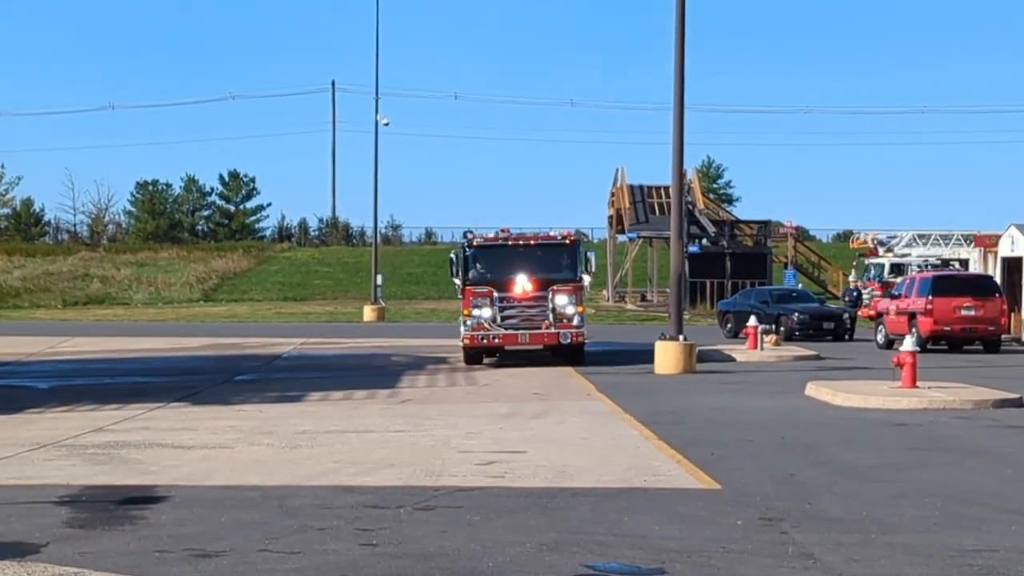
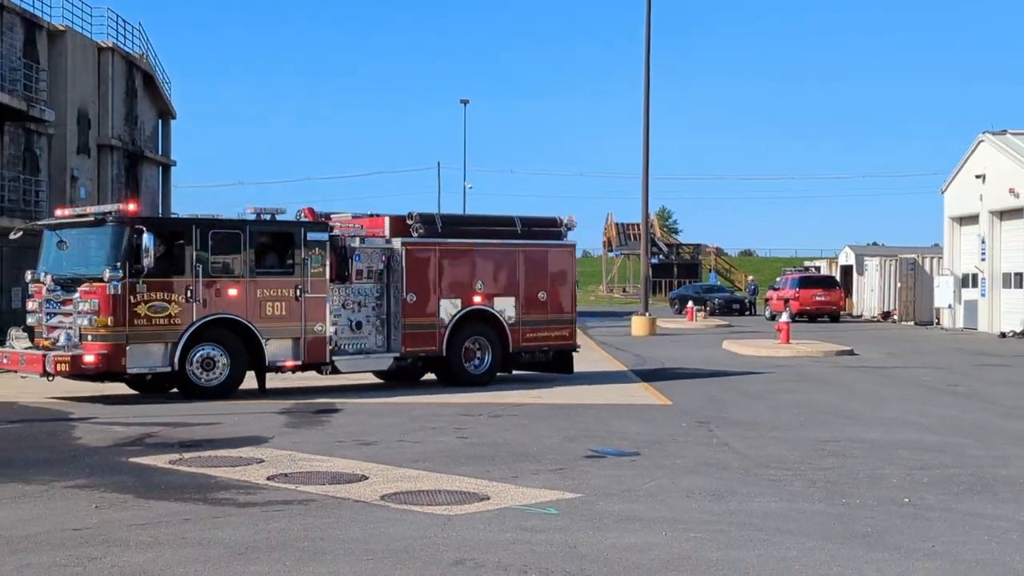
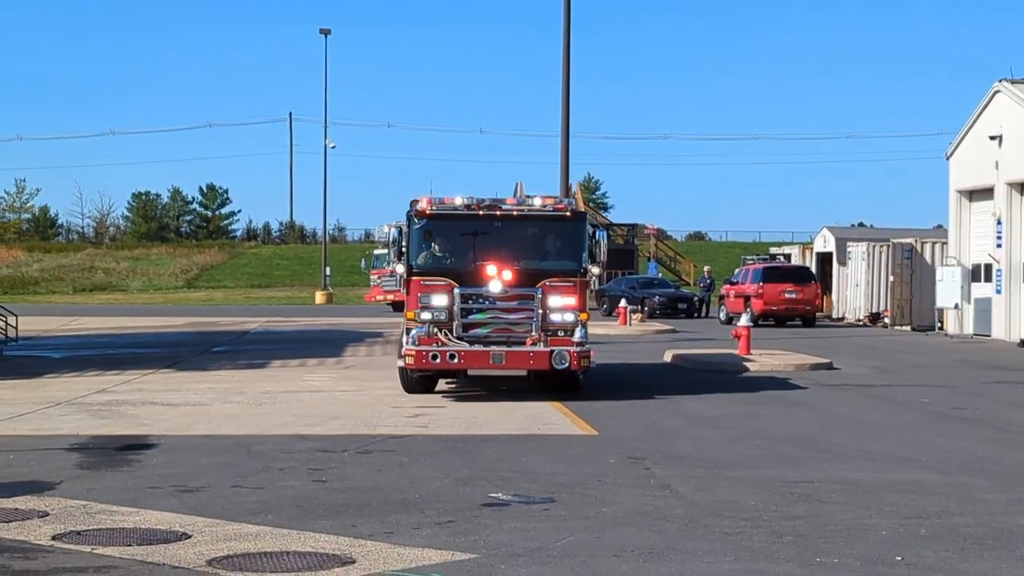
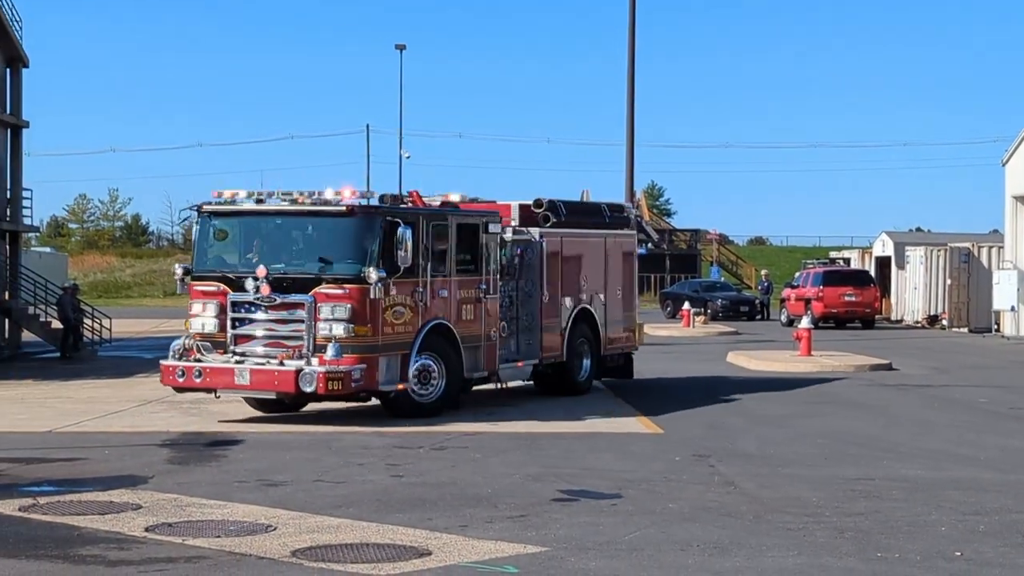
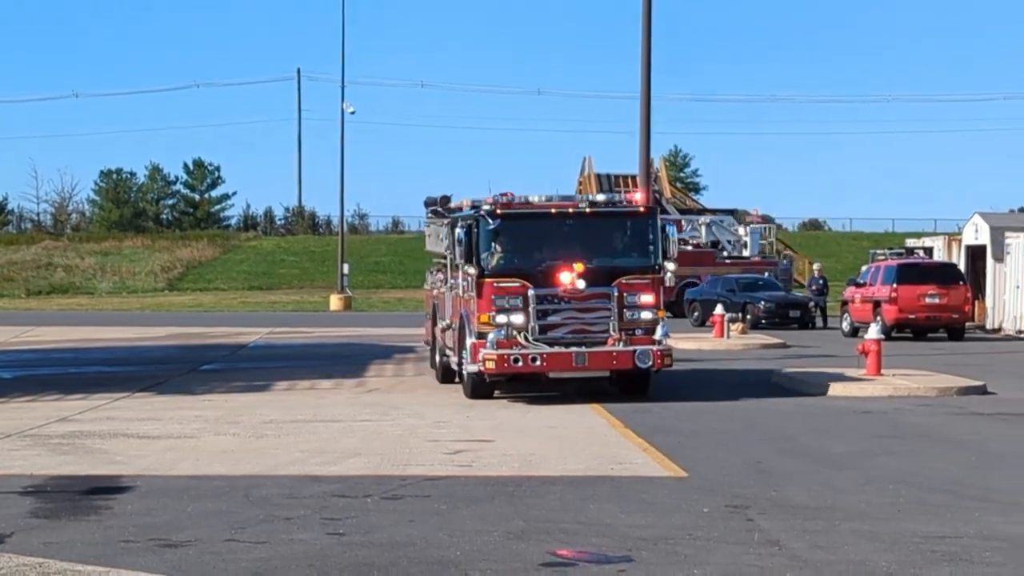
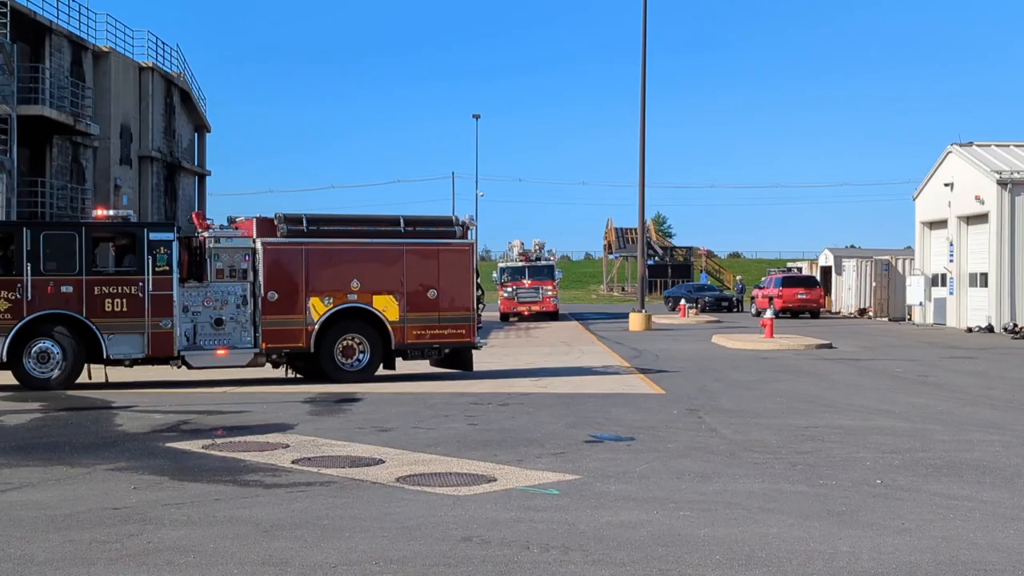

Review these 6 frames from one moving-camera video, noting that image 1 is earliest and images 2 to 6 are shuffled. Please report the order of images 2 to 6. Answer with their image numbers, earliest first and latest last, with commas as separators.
5, 3, 4, 2, 6
